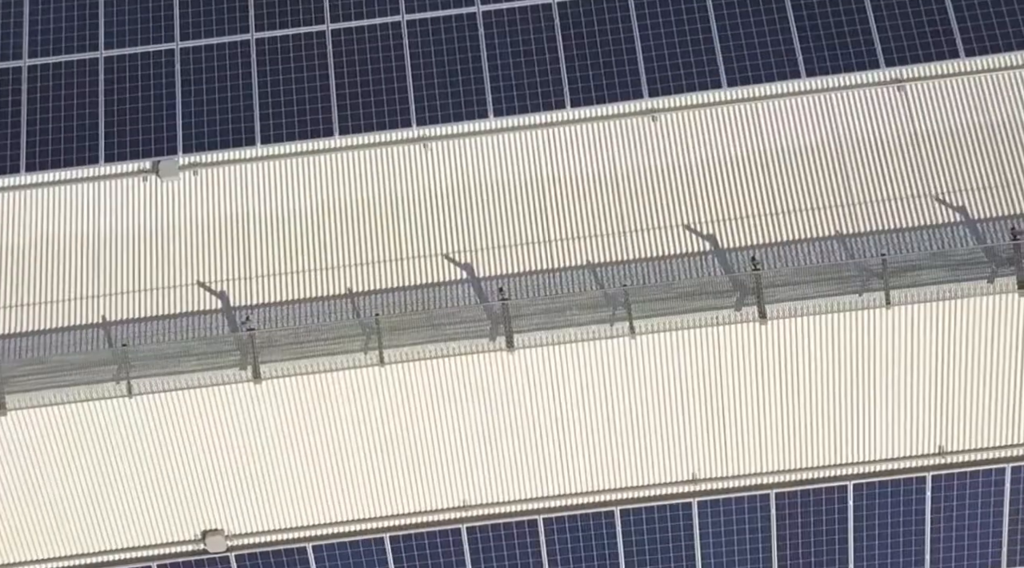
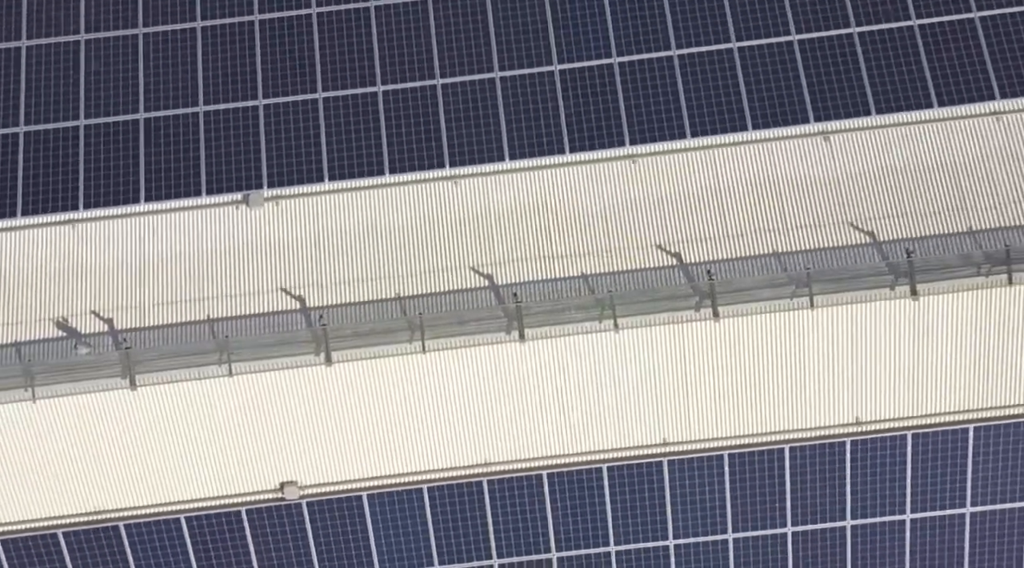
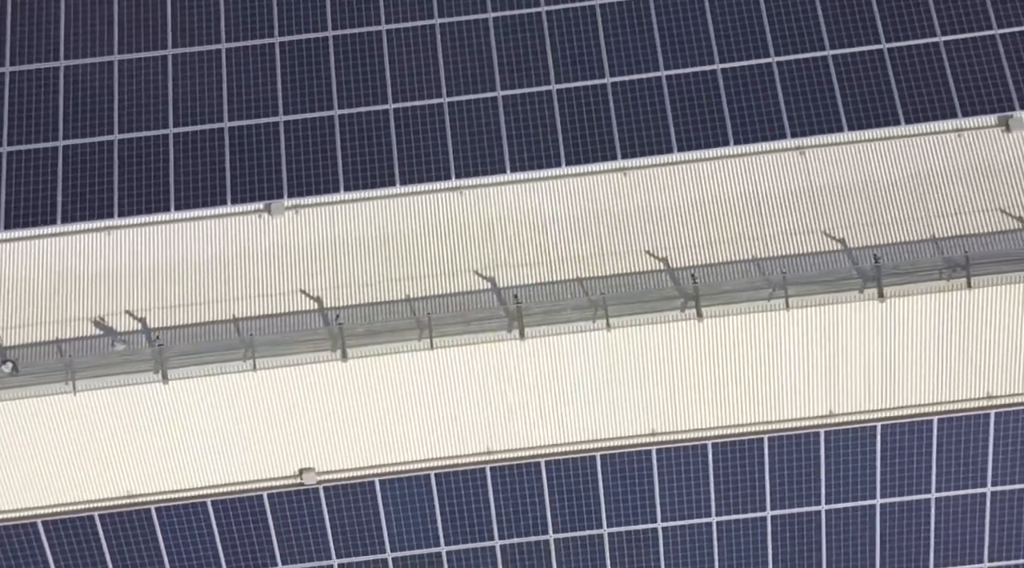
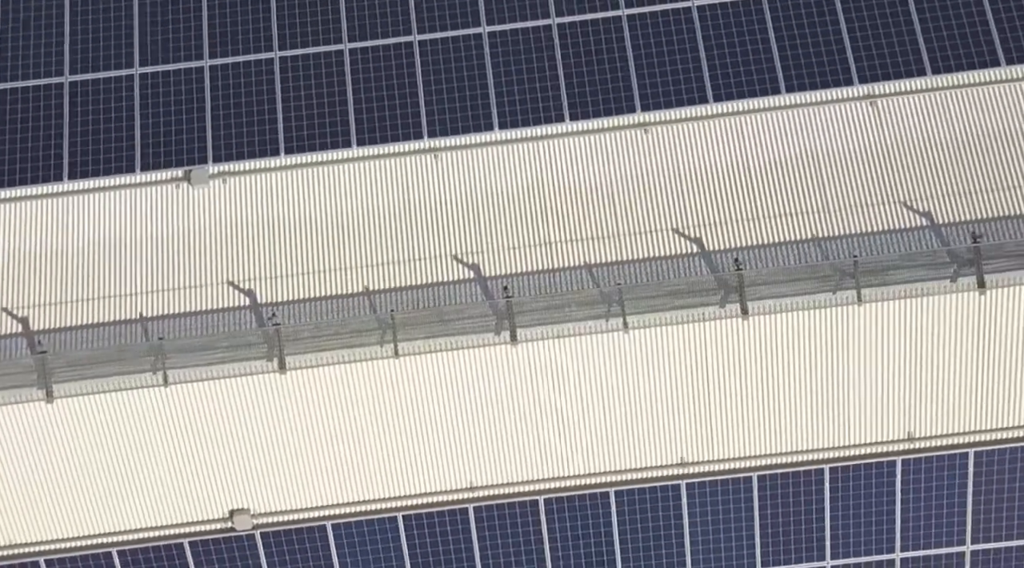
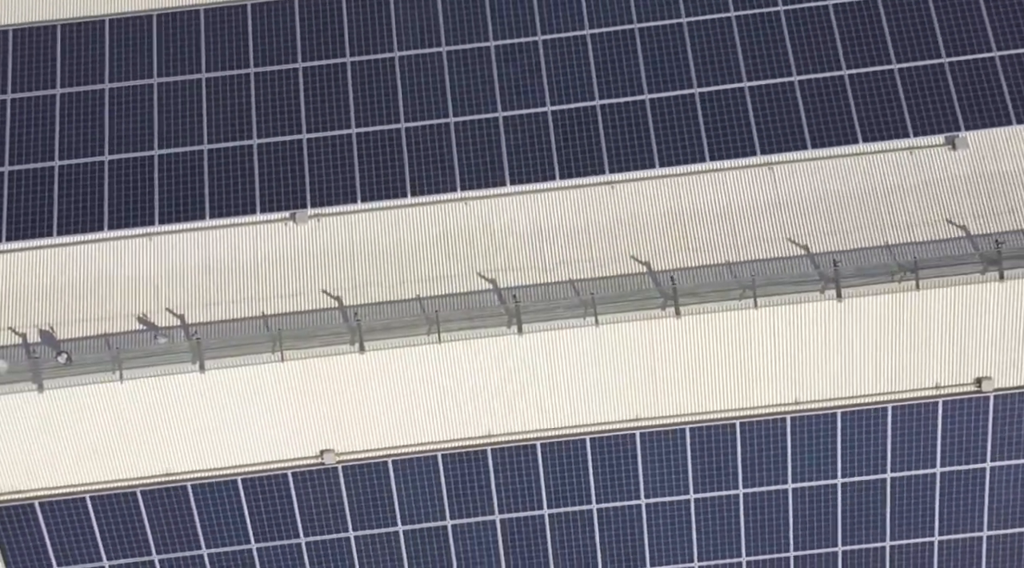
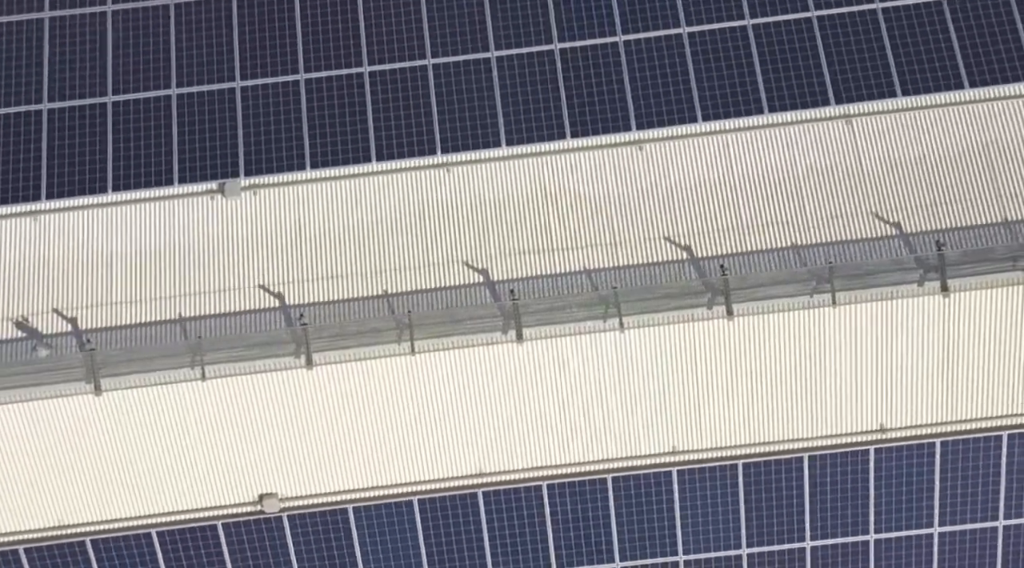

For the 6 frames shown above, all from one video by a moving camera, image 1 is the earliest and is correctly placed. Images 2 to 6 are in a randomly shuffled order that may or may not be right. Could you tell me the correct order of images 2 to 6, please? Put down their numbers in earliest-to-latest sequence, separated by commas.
4, 6, 2, 3, 5
